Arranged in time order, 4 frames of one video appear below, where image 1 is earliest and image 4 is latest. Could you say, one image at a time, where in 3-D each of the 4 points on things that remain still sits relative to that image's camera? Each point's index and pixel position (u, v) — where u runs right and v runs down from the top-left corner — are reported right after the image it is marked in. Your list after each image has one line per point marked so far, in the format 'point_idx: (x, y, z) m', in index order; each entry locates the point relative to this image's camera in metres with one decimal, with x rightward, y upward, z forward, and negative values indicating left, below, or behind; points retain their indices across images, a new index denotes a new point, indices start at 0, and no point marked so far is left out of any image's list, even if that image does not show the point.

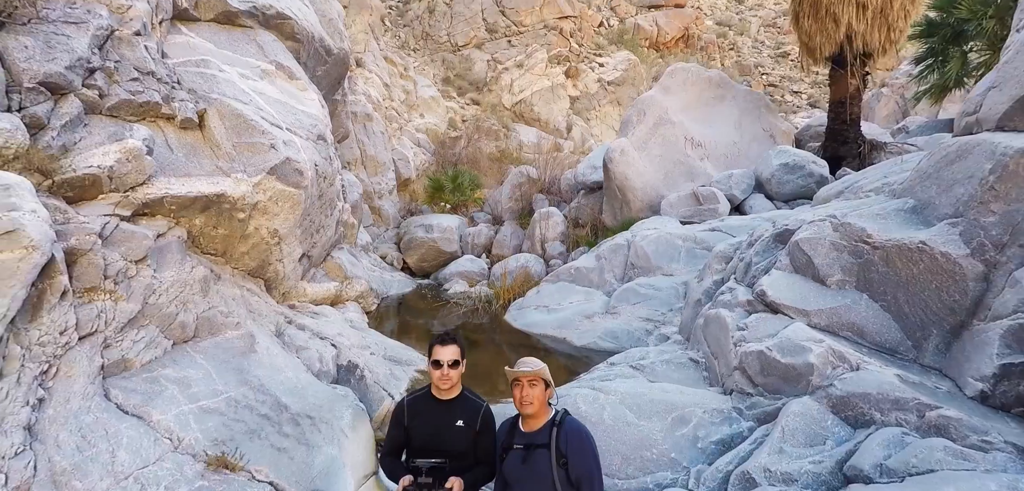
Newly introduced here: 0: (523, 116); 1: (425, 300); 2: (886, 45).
0: (+0.4, +4.7, +18.0) m
1: (-1.2, -0.8, +7.5) m
2: (+4.1, +2.2, +5.9) m
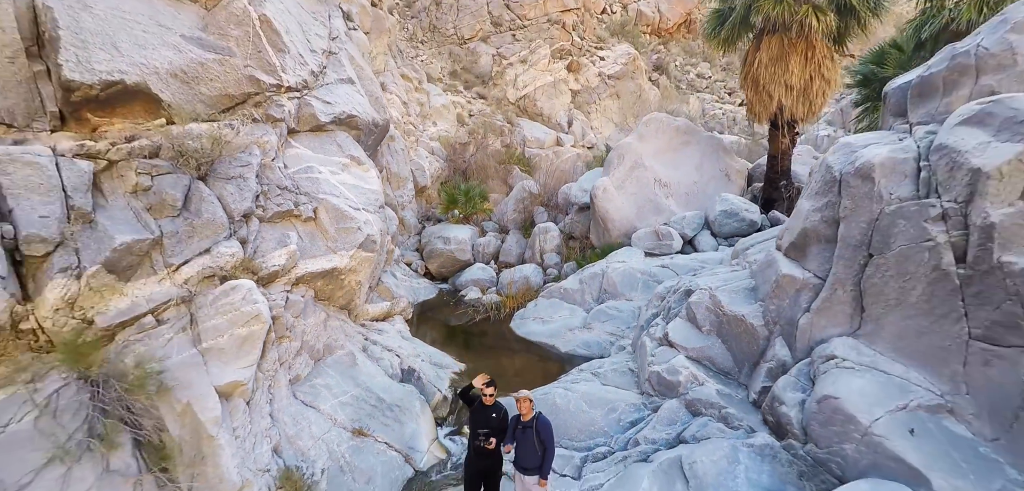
0: (+0.5, +5.0, +19.5) m
1: (-1.1, -1.0, +9.4) m
2: (+4.2, +1.8, +7.6) m
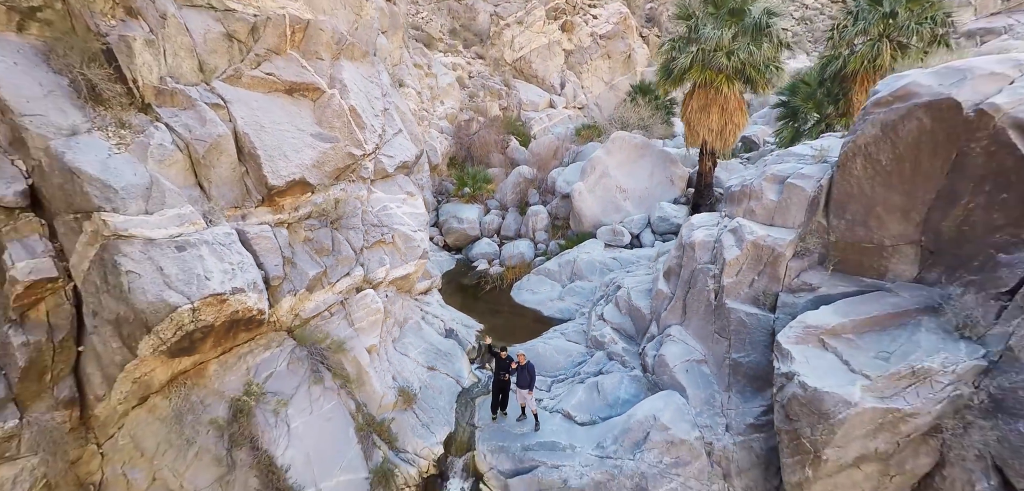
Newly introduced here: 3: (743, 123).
0: (+0.4, +6.6, +22.0) m
1: (-1.2, -0.6, +12.7) m
2: (+4.2, +2.0, +10.6) m
3: (+4.4, +2.4, +10.4) m
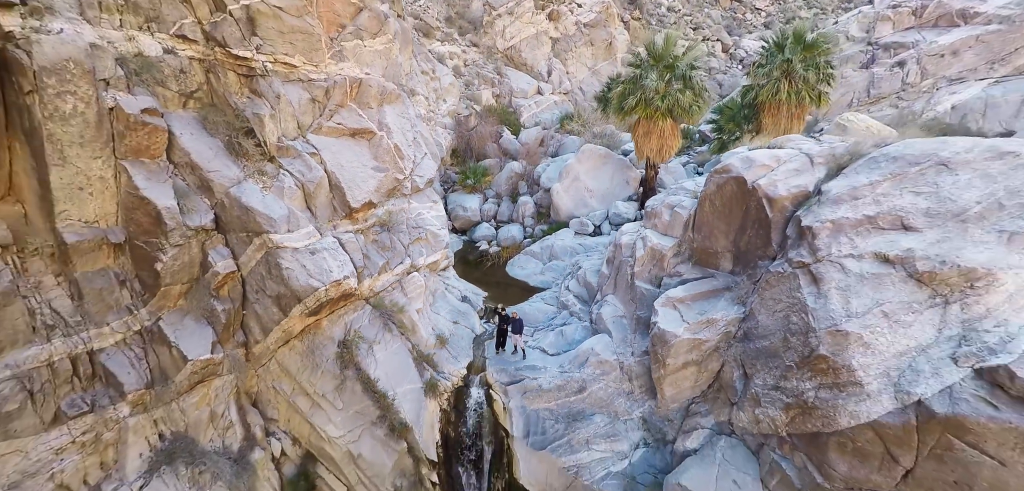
0: (+0.1, +7.8, +25.3) m
1: (-1.3, -0.2, +16.6) m
2: (+4.0, +2.3, +14.4) m
3: (+4.3, +2.7, +14.1) m
